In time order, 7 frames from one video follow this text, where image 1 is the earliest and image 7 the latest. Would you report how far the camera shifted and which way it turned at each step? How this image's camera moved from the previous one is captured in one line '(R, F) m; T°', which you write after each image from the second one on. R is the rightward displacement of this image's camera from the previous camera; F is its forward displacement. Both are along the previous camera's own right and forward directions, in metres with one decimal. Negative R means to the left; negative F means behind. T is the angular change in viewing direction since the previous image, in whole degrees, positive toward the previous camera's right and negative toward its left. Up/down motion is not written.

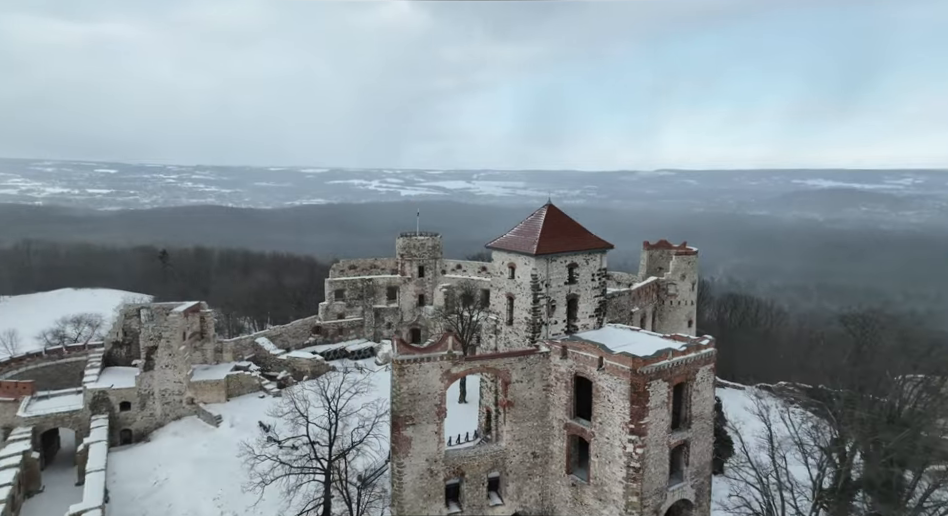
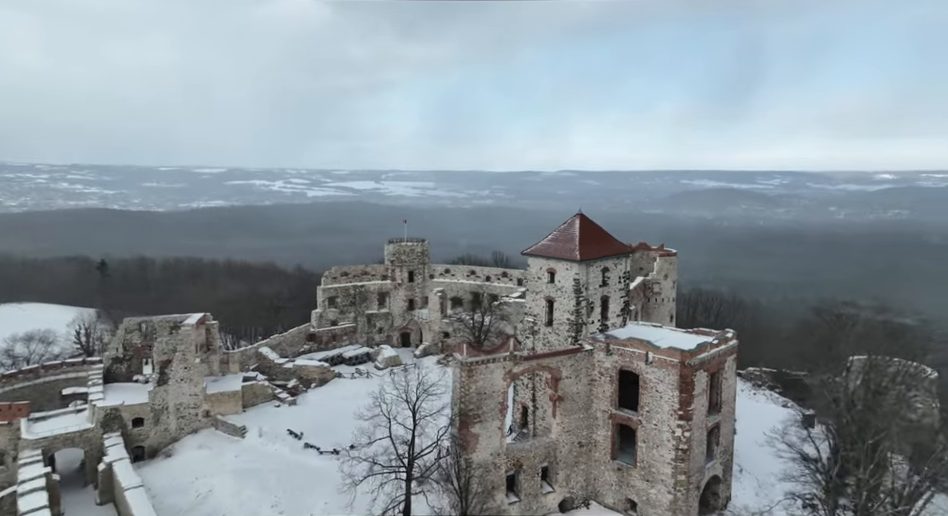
(-4.3, -1.0) m; +8°
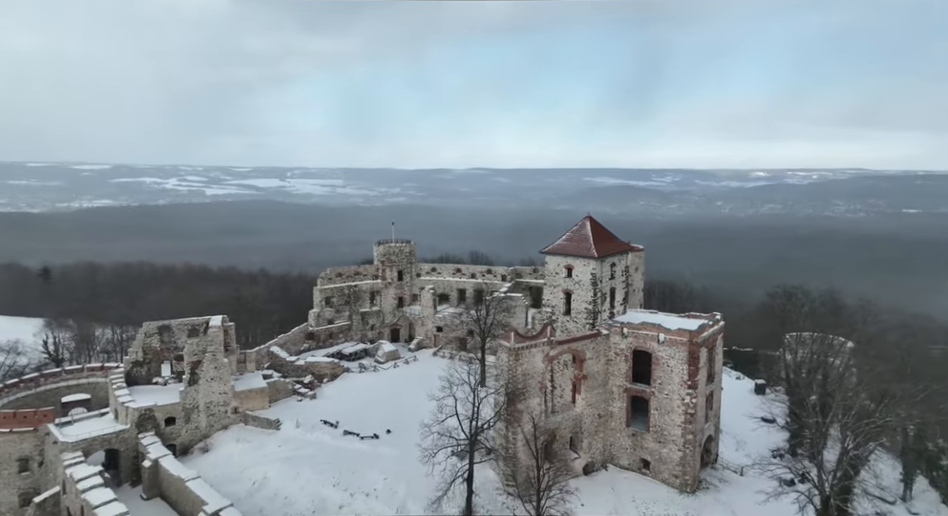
(-4.3, -2.4) m; +8°
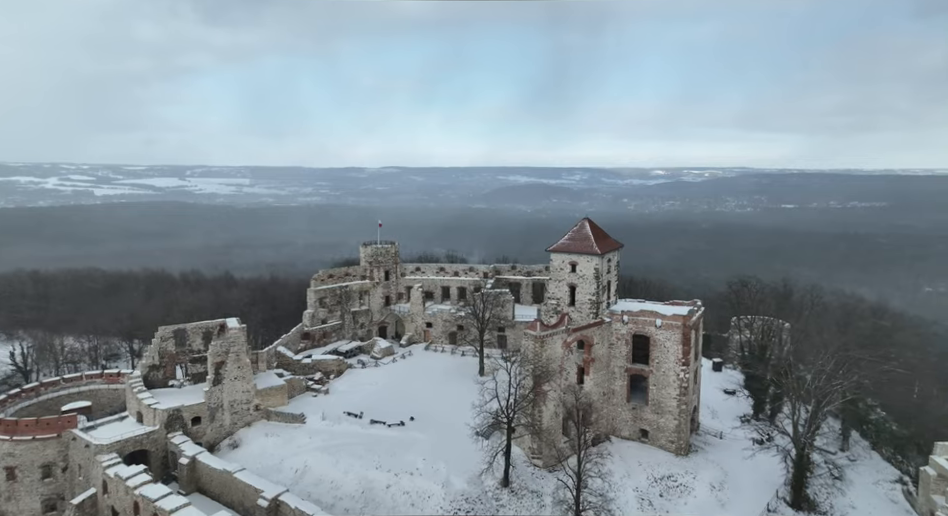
(-4.1, -2.2) m; +7°
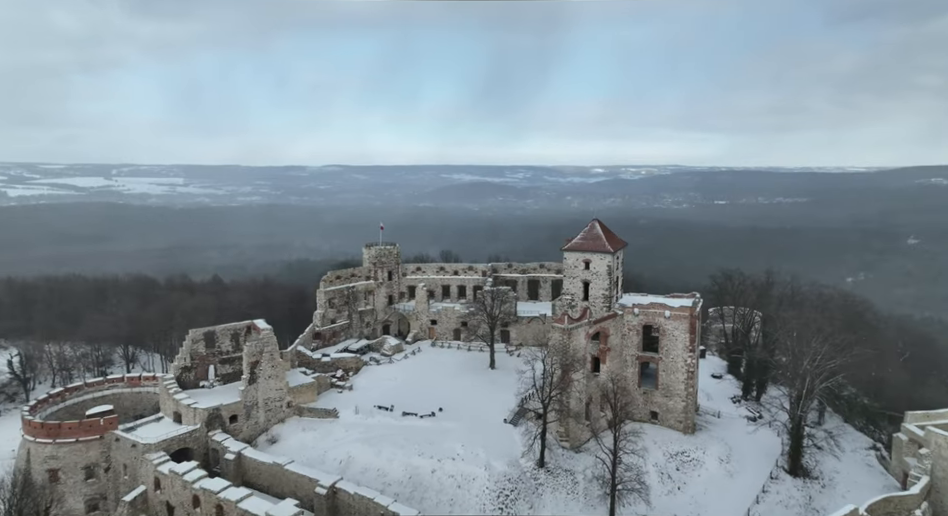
(-3.4, -1.8) m; +5°
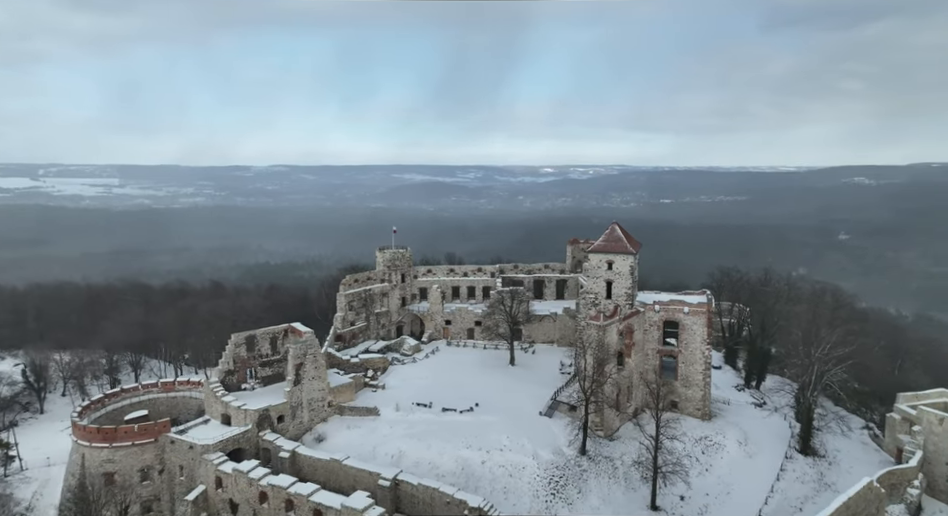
(-3.7, -1.5) m; +4°
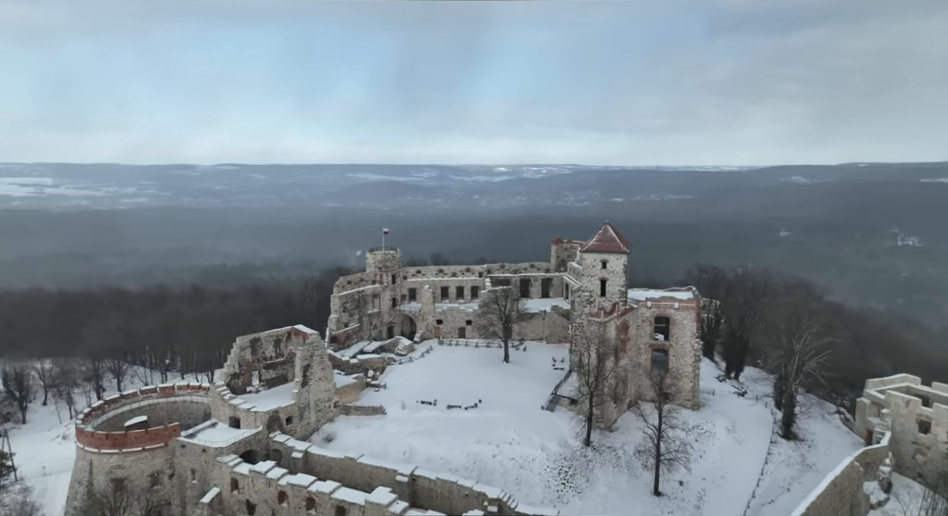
(-2.2, -0.9) m; +4°
